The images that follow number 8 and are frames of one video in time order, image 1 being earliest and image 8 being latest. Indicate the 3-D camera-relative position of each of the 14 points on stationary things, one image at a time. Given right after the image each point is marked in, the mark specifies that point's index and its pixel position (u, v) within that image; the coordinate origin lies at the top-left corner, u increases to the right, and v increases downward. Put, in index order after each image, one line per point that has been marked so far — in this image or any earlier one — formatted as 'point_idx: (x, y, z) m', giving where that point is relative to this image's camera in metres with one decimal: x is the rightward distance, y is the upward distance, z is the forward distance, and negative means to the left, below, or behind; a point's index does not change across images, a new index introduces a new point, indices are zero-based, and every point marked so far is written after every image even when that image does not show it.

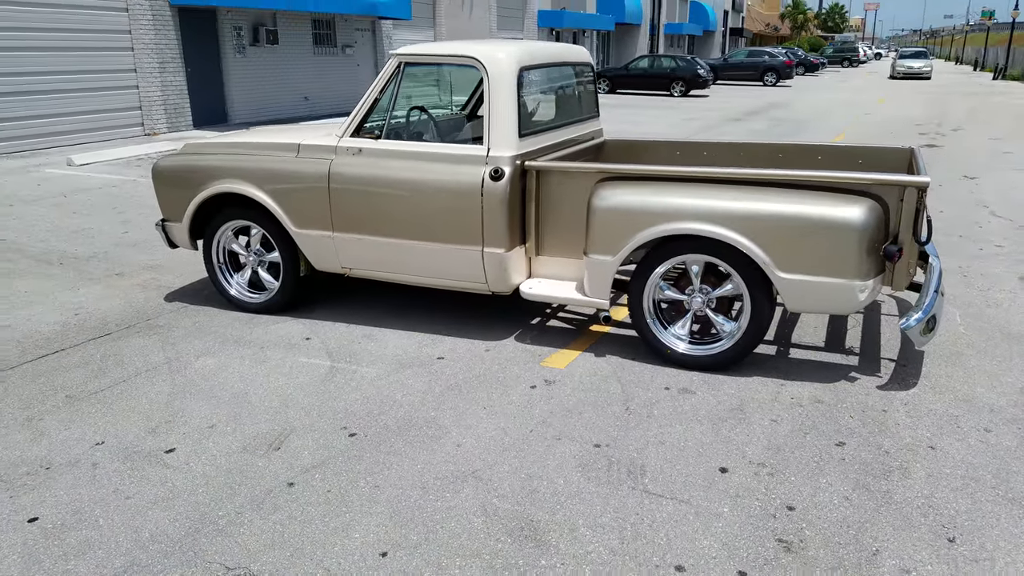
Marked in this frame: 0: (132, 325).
0: (-2.7, -0.3, +5.4) m
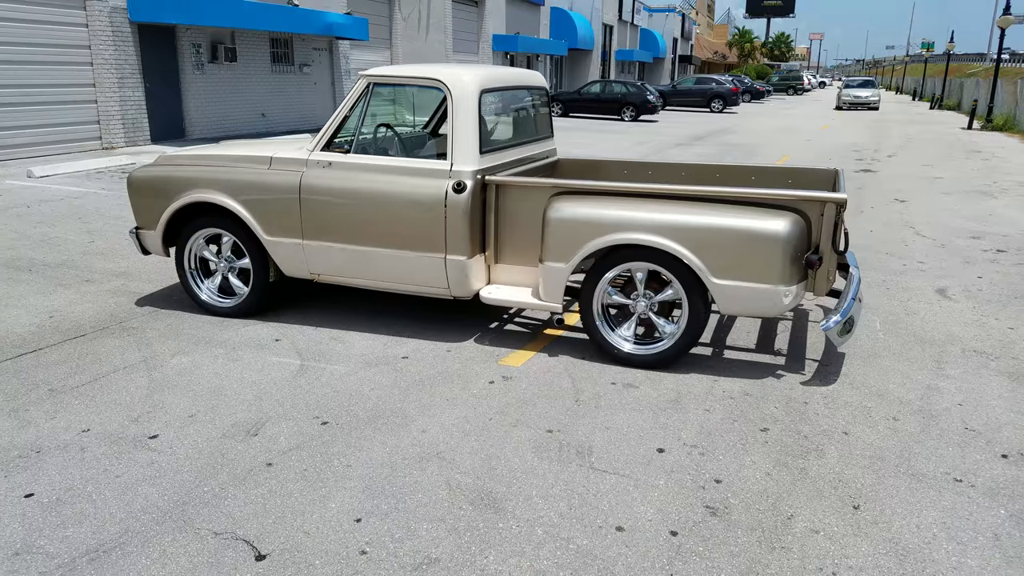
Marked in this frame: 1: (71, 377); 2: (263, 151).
0: (-3.0, -0.3, +5.6) m
1: (-2.7, -0.5, +4.7) m
2: (-1.8, +1.0, +5.6) m
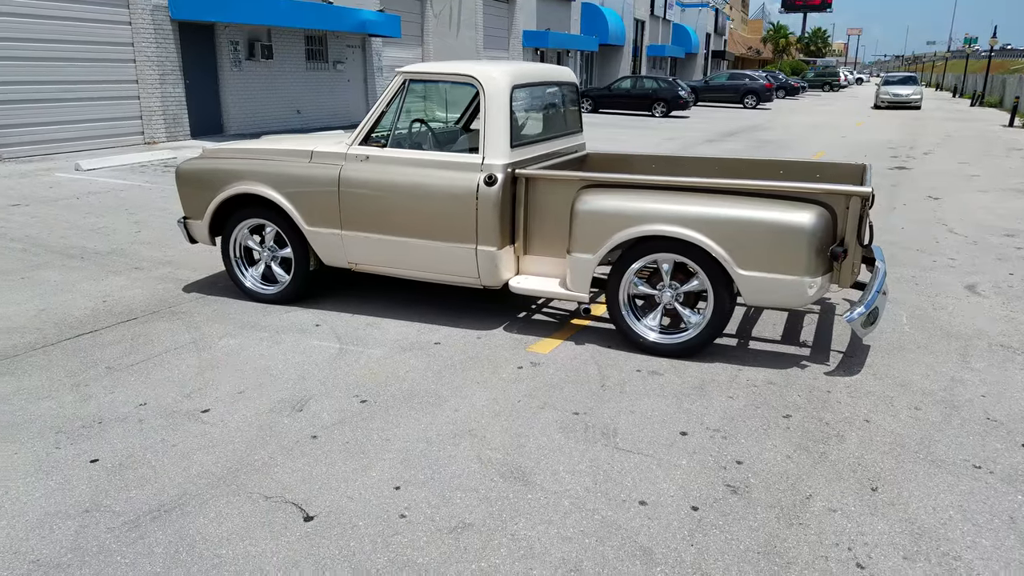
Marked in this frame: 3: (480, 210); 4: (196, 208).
0: (-2.7, -0.2, +5.9) m
1: (-2.5, -0.4, +4.9) m
2: (-1.6, +1.1, +5.9) m
3: (-0.2, +0.5, +5.2) m
4: (-2.5, +0.7, +6.1) m
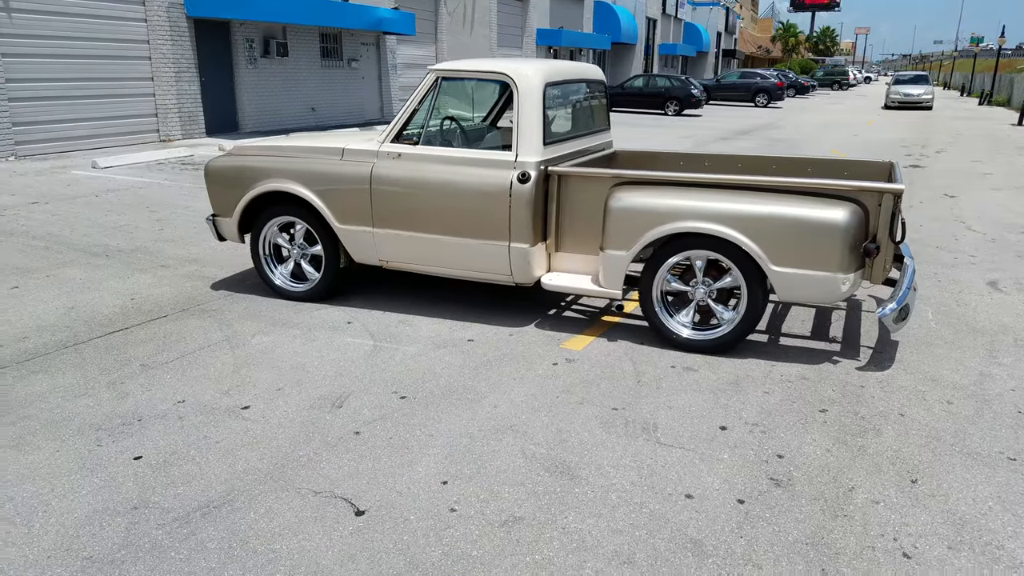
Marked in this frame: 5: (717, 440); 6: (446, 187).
0: (-2.5, -0.2, +5.9) m
1: (-2.3, -0.4, +5.0) m
2: (-1.4, +1.1, +5.9) m
3: (0.0, +0.6, +5.3) m
4: (-2.3, +0.7, +6.2) m
5: (+1.0, -0.8, +3.8) m
6: (-0.5, +0.7, +5.4) m
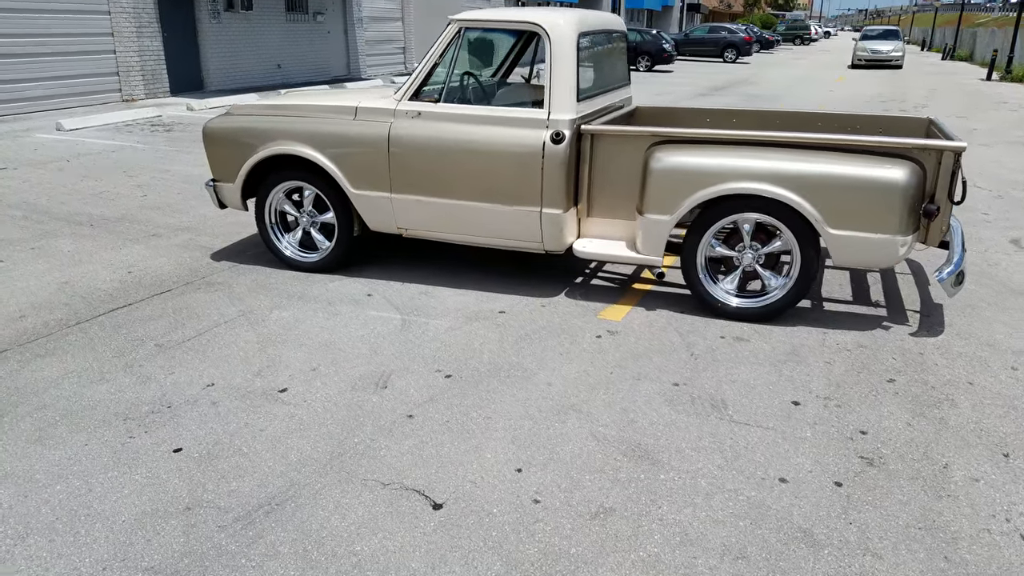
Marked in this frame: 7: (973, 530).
0: (-2.3, 0.0, +5.5) m
1: (-2.0, -0.3, +4.6) m
2: (-1.2, +1.4, +5.5) m
3: (+0.2, +0.8, +4.9) m
4: (-2.1, +0.9, +5.7) m
5: (+1.3, -0.6, +3.6) m
6: (-0.3, +0.9, +5.1) m
7: (+1.7, -0.9, +2.8) m
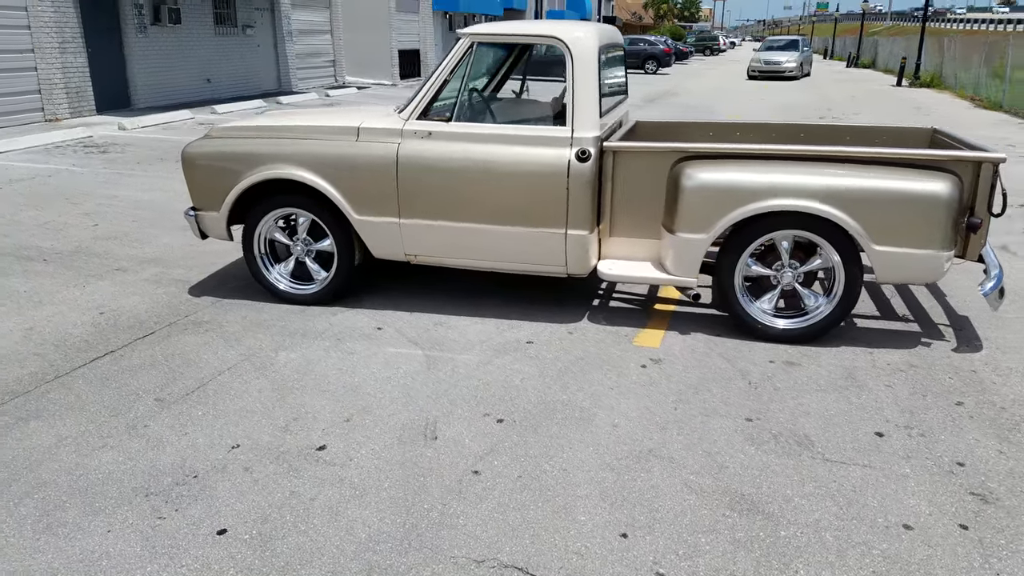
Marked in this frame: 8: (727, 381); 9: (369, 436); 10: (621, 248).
0: (-2.2, -0.2, +5.0) m
1: (-1.8, -0.5, +4.1) m
2: (-1.1, +1.1, +5.1) m
3: (+0.4, +0.6, +4.7) m
4: (-2.1, +0.6, +5.2) m
5: (+1.6, -0.7, +3.4) m
6: (-0.1, +0.7, +4.8) m
7: (+2.1, -1.0, +2.7) m
8: (+1.1, -0.5, +4.1) m
9: (-0.7, -0.7, +3.5) m
10: (+0.7, +0.3, +5.0) m
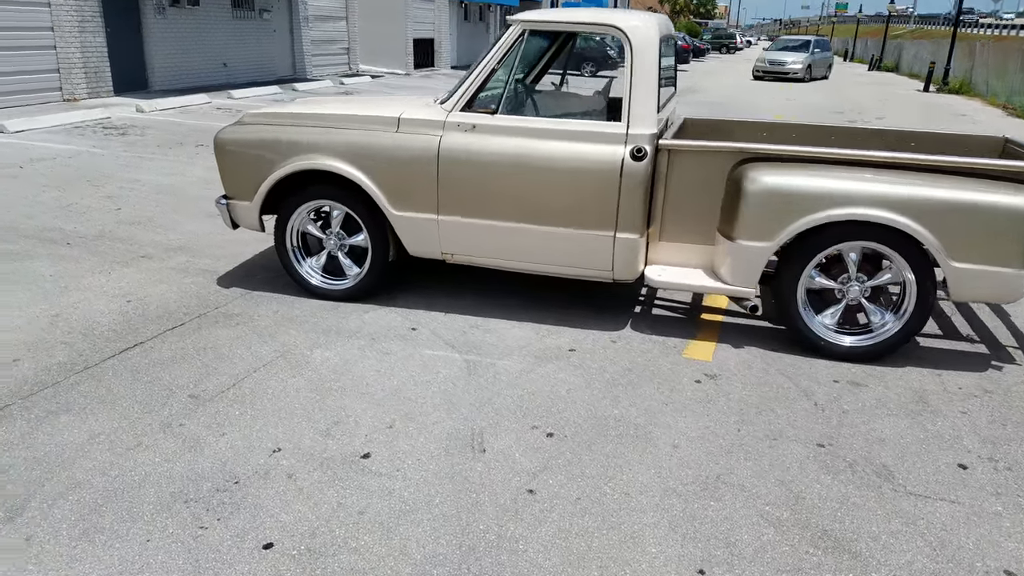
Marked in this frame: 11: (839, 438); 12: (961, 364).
0: (-1.9, -0.2, +4.8) m
1: (-1.6, -0.5, +3.9) m
2: (-0.8, +1.1, +4.9) m
3: (+0.6, +0.6, +4.4) m
4: (-1.8, +0.7, +5.0) m
5: (+1.9, -0.8, +3.2) m
6: (+0.2, +0.7, +4.5) m
7: (+2.3, -1.1, +2.4) m
8: (+1.4, -0.5, +3.9) m
9: (-0.4, -0.7, +3.3) m
10: (+1.0, +0.2, +4.7) m
11: (+1.5, -0.7, +3.5) m
12: (+2.6, -0.4, +4.5) m
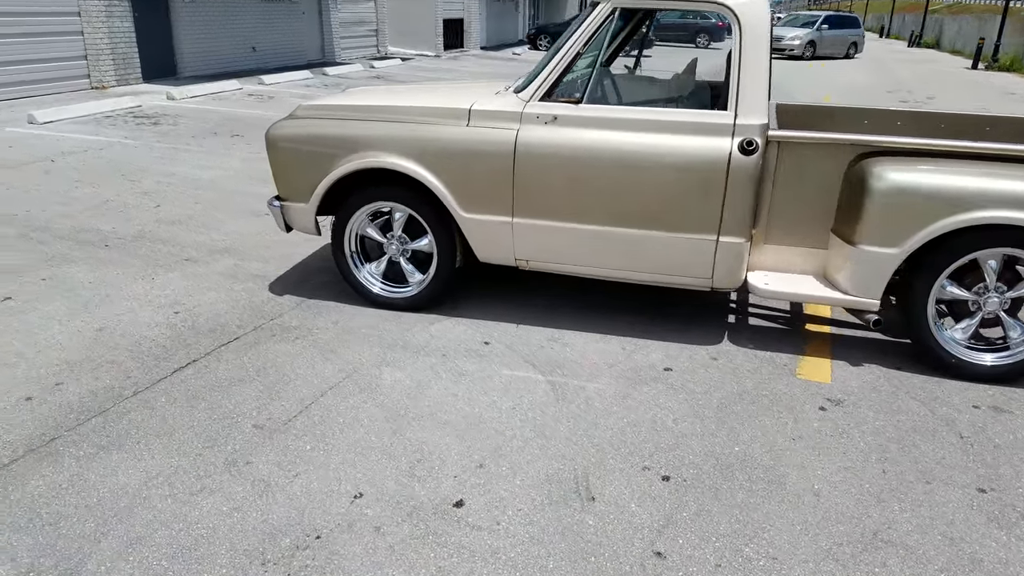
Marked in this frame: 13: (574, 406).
0: (-1.4, -0.2, +4.4) m
1: (-1.1, -0.6, +3.5) m
2: (-0.3, +1.1, +4.4) m
3: (+1.1, +0.5, +3.9) m
4: (-1.3, +0.6, +4.6) m
5: (+2.3, -0.9, +2.7) m
6: (+0.6, +0.7, +4.0) m
7: (+2.7, -1.2, +1.9) m
8: (+1.8, -0.6, +3.4) m
9: (0.0, -0.8, +2.9) m
10: (+1.5, +0.2, +4.2) m
11: (+1.9, -0.7, +3.0) m
12: (+3.1, -0.5, +4.0) m
13: (+0.3, -0.5, +3.6) m
